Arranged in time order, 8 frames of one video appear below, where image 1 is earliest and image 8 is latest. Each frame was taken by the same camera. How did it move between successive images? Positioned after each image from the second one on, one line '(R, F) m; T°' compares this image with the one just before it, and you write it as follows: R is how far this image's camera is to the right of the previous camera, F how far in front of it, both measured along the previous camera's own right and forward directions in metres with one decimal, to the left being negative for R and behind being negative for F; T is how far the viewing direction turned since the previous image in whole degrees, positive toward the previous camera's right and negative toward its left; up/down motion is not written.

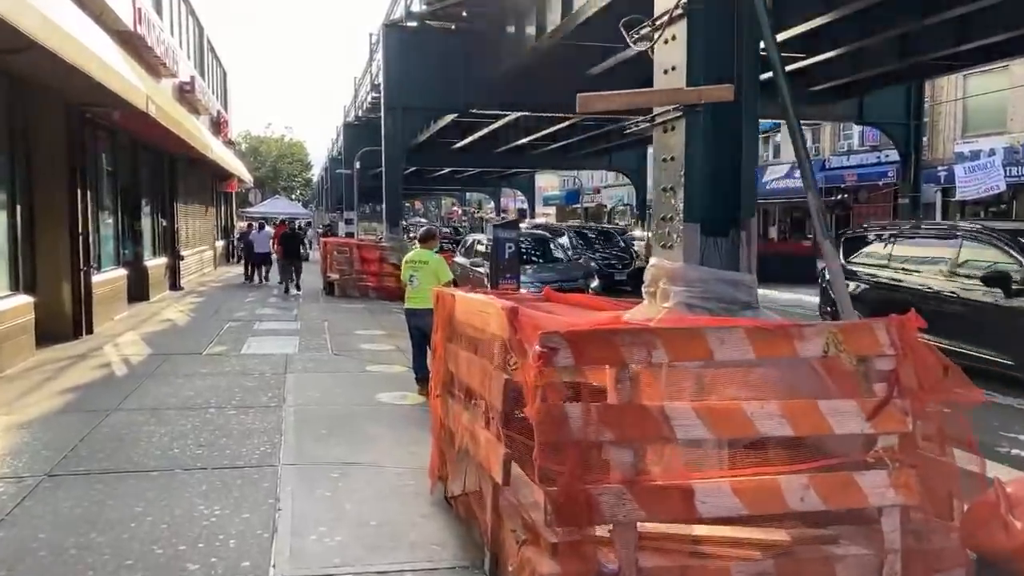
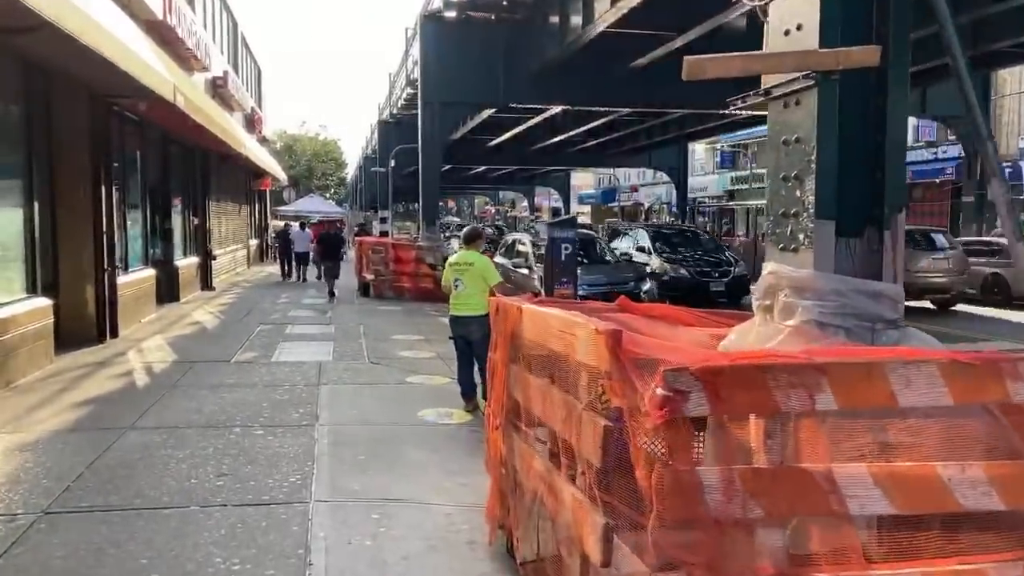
(-0.2, +0.9) m; -2°
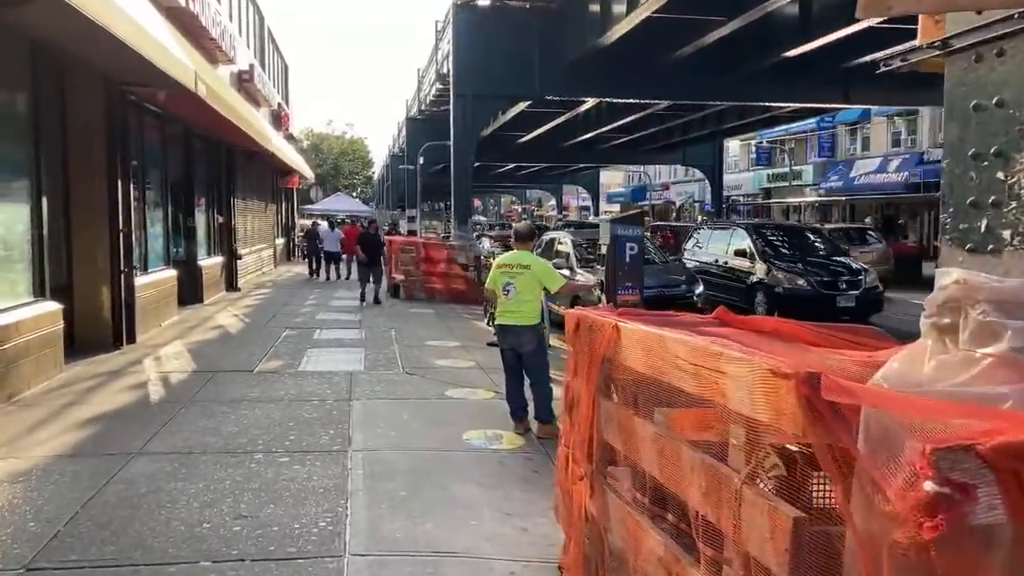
(-0.3, +0.9) m; -2°
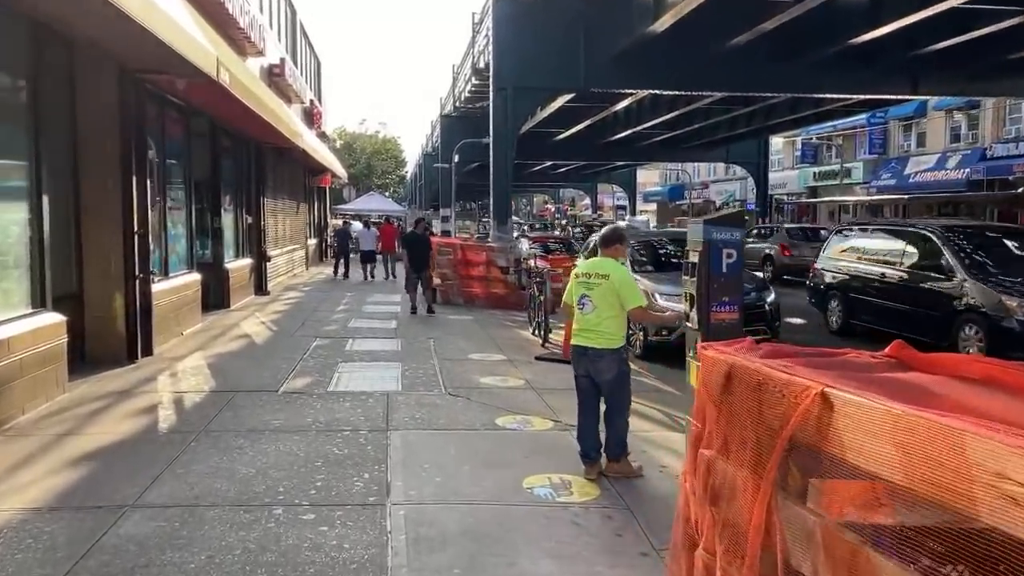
(-0.3, +1.1) m; -2°
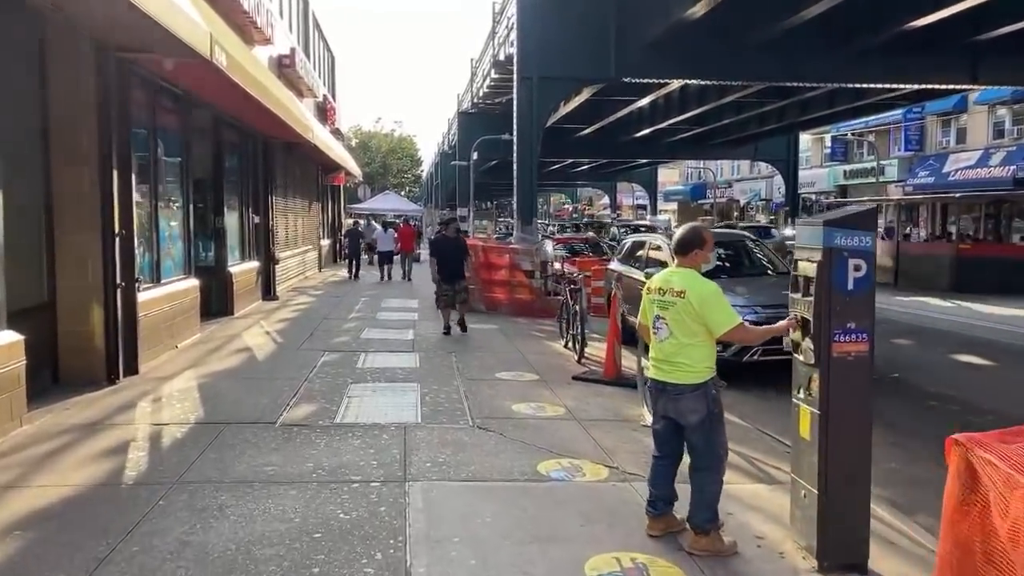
(-0.2, +1.3) m; -1°
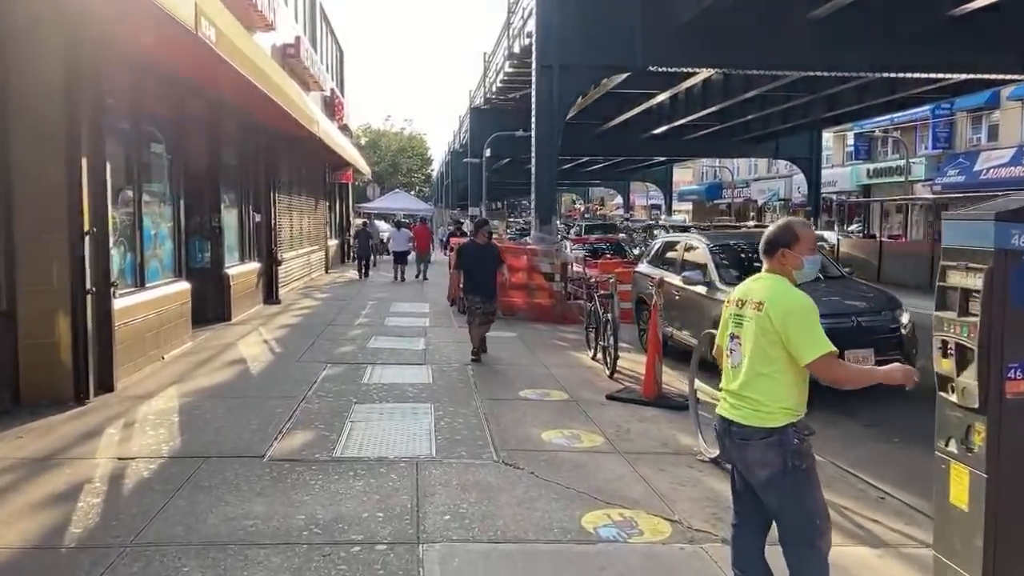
(-0.2, +1.1) m; -1°
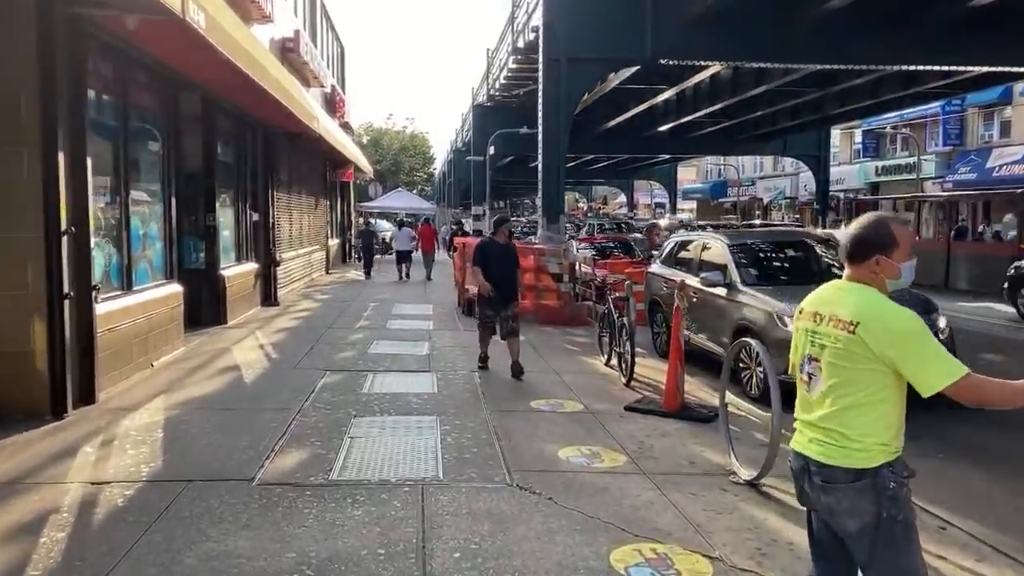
(-0.1, +0.6) m; 0°
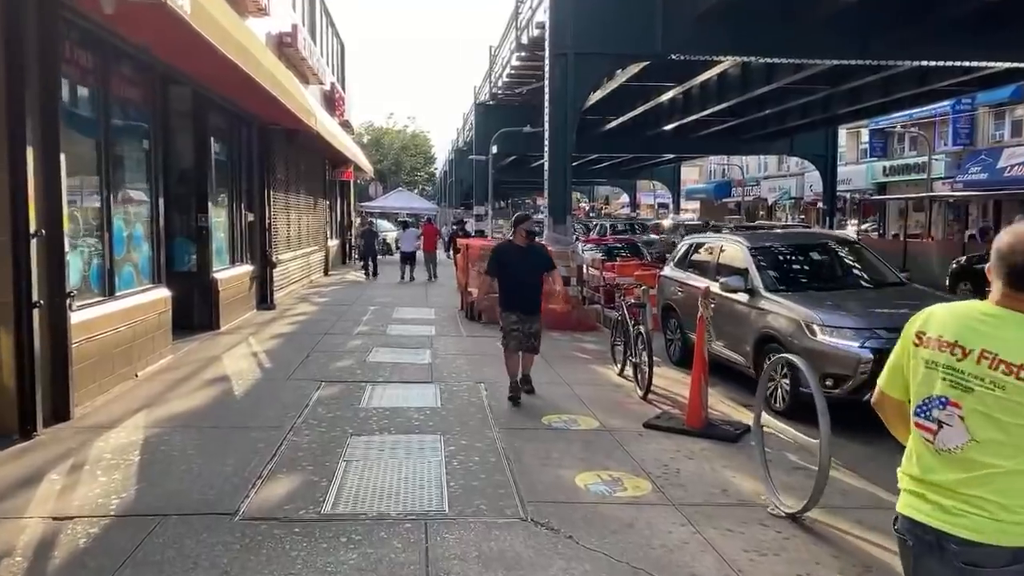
(-0.1, +0.6) m; 0°
